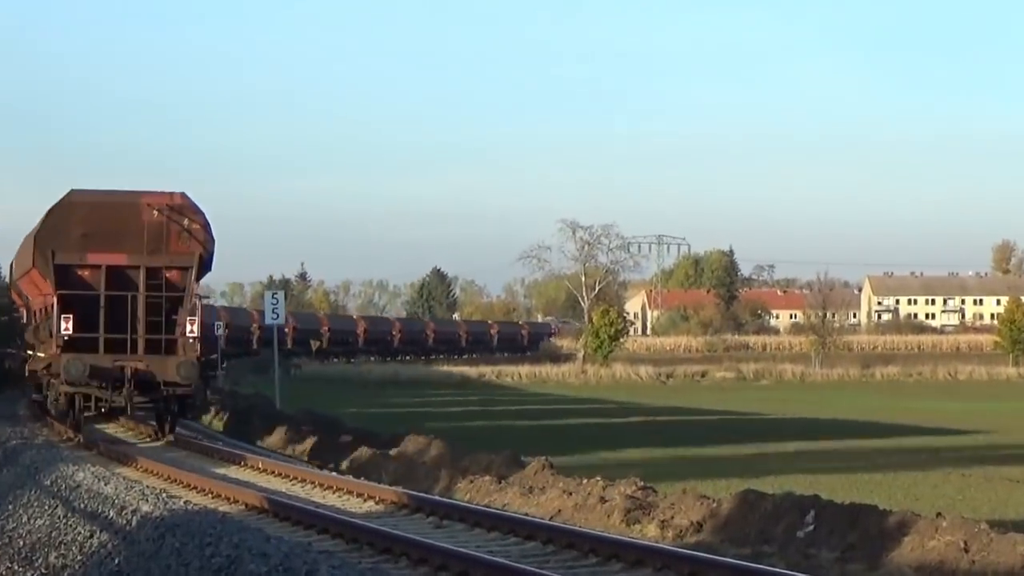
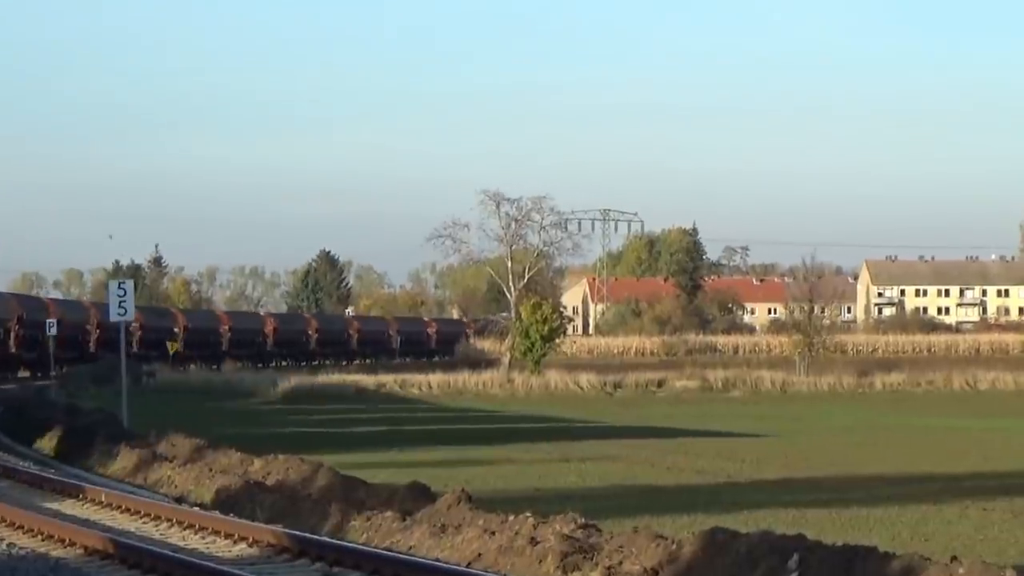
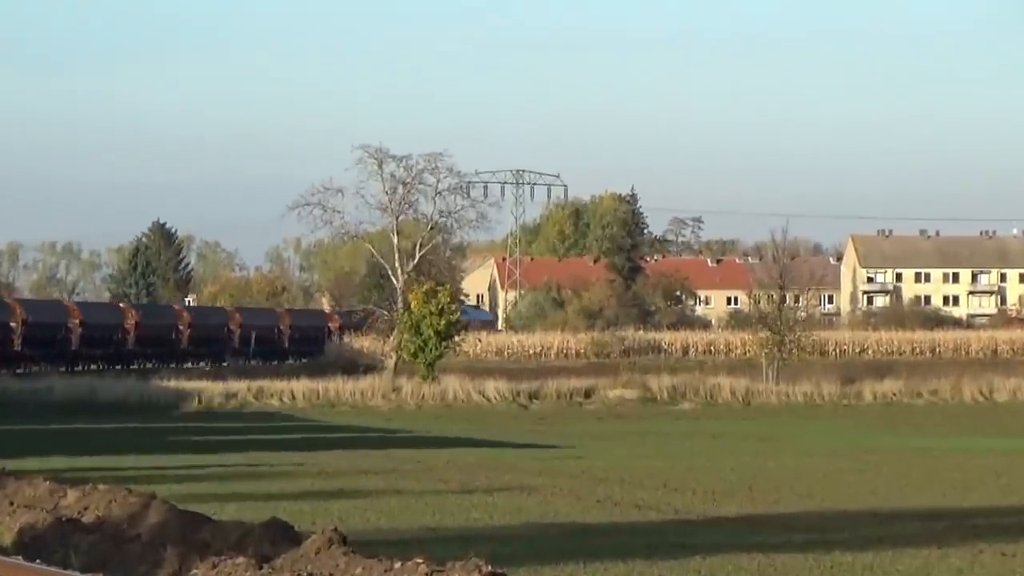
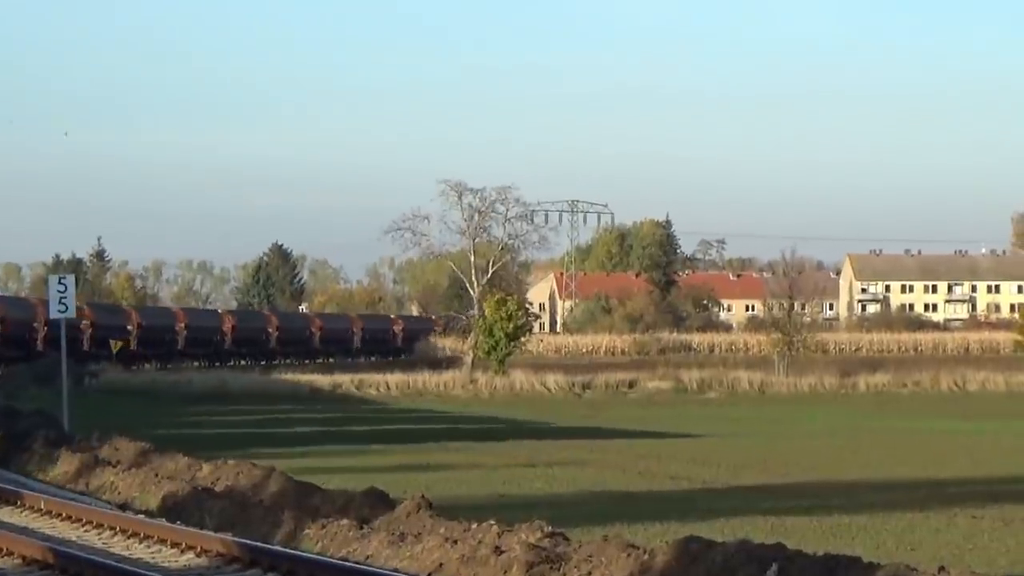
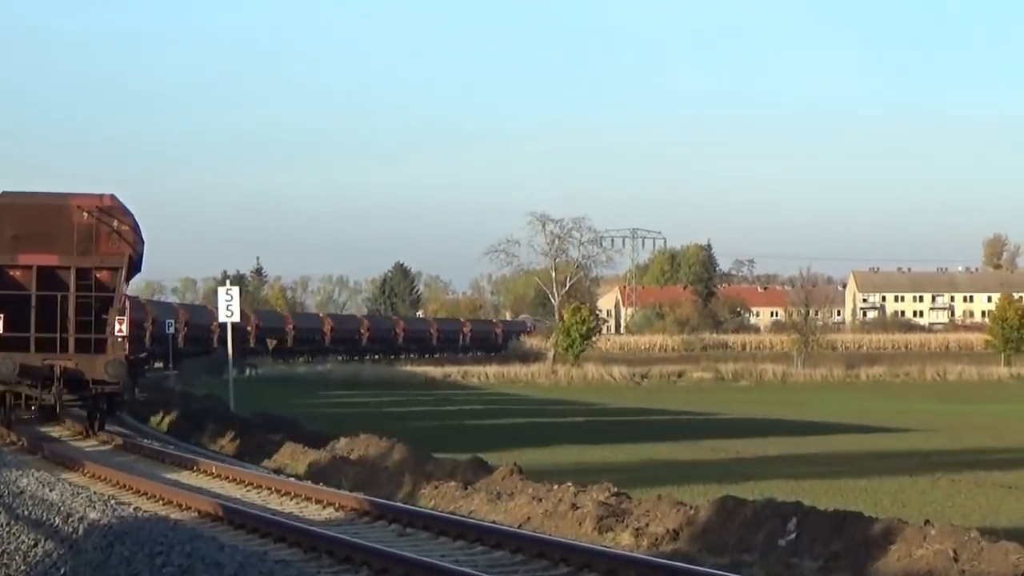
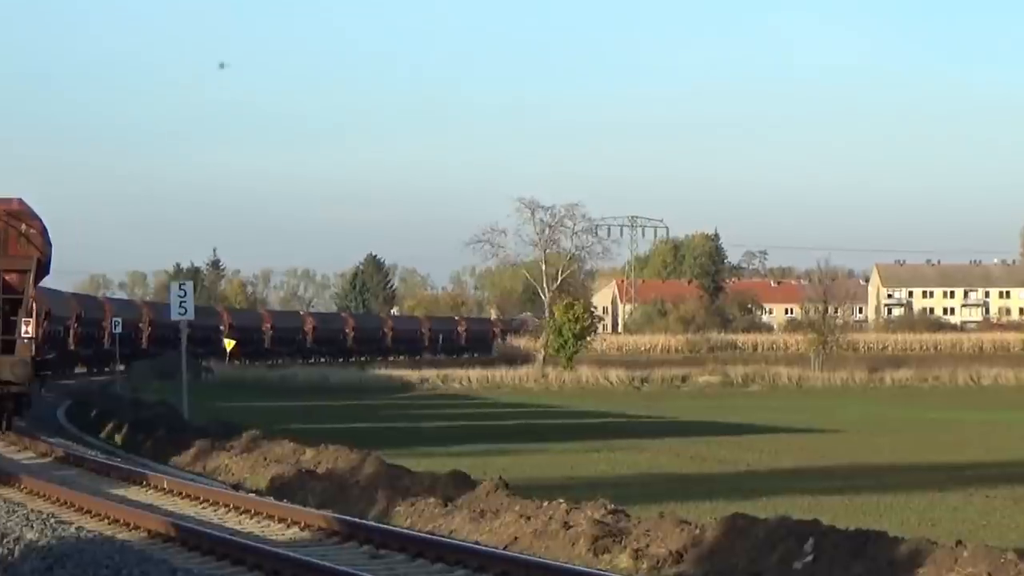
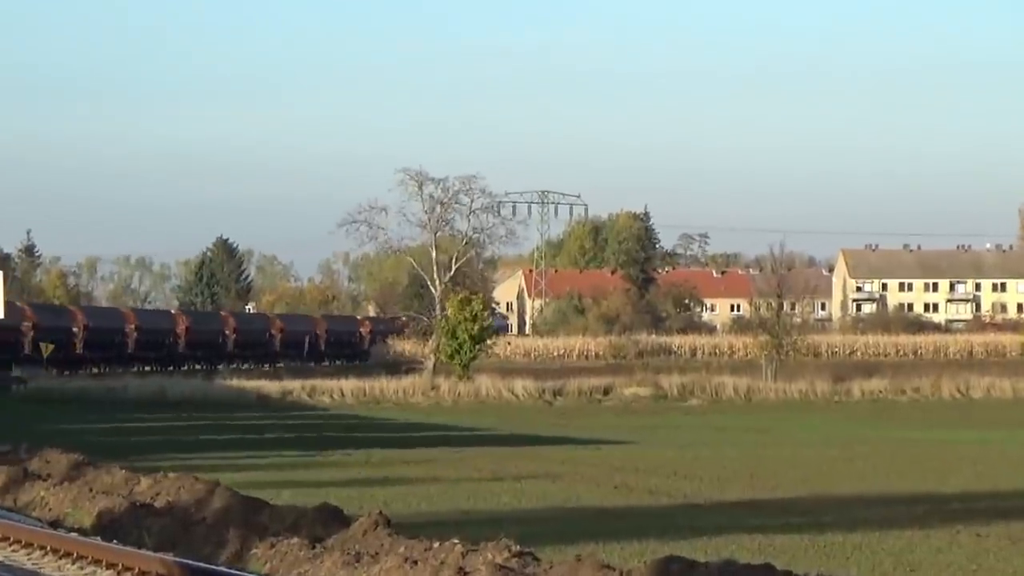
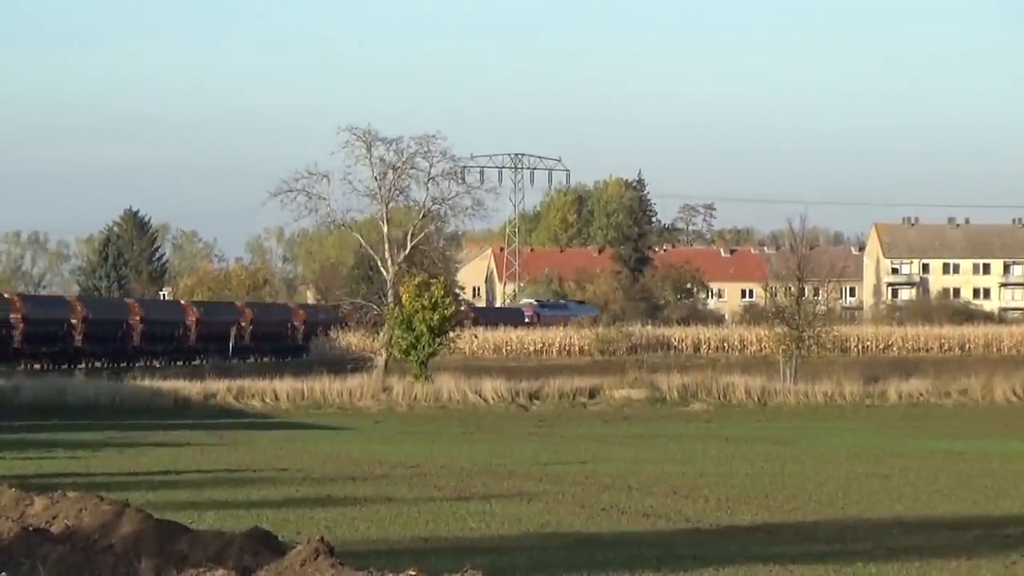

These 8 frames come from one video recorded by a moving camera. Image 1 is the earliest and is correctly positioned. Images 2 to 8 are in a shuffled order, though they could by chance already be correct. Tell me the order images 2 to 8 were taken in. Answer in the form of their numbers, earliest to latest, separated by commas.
5, 6, 2, 4, 7, 3, 8
